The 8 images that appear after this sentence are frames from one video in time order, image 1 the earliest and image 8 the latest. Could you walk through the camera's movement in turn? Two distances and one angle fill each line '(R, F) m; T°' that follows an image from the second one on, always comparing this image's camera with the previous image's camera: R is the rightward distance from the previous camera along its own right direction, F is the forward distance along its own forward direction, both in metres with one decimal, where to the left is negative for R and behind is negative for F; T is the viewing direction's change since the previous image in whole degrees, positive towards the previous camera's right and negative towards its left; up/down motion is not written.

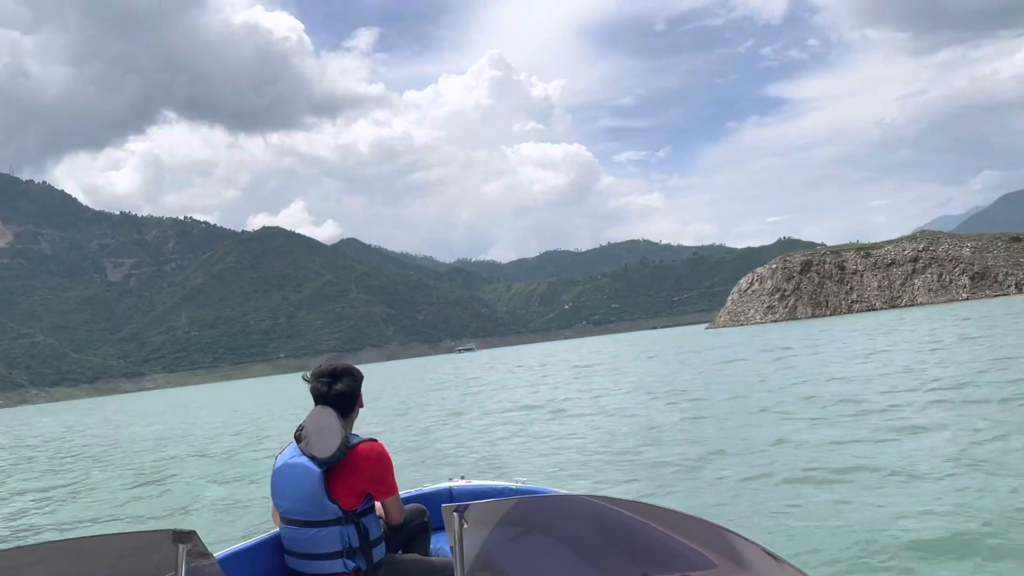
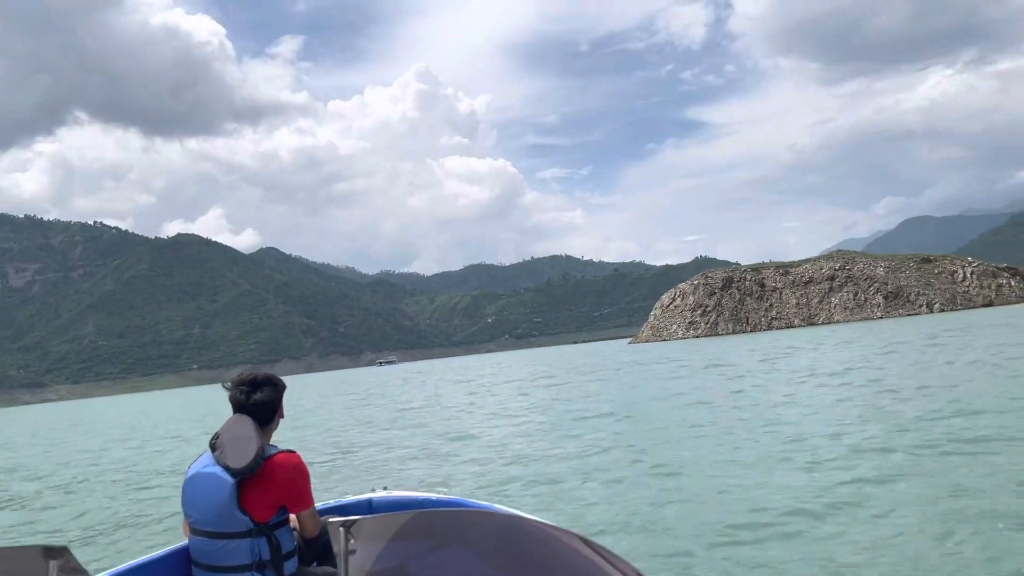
(-0.2, +0.4) m; +5°
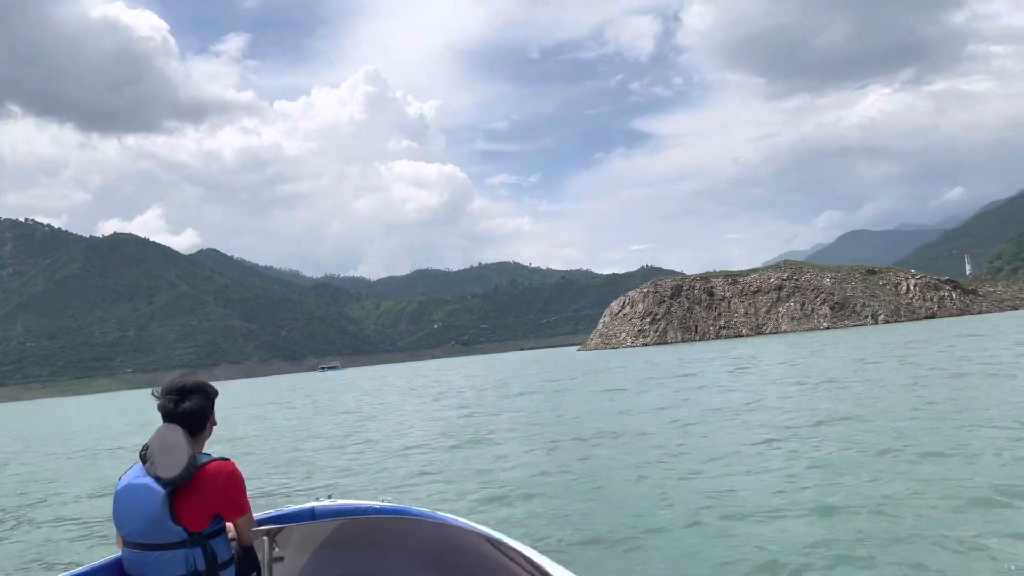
(-0.2, +0.6) m; +4°
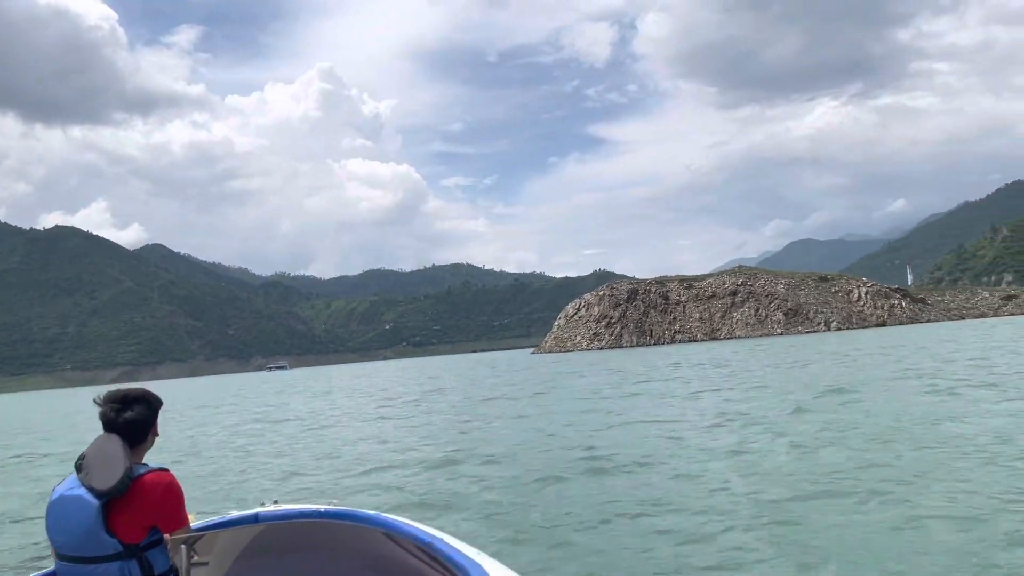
(-0.4, +0.1) m; +3°
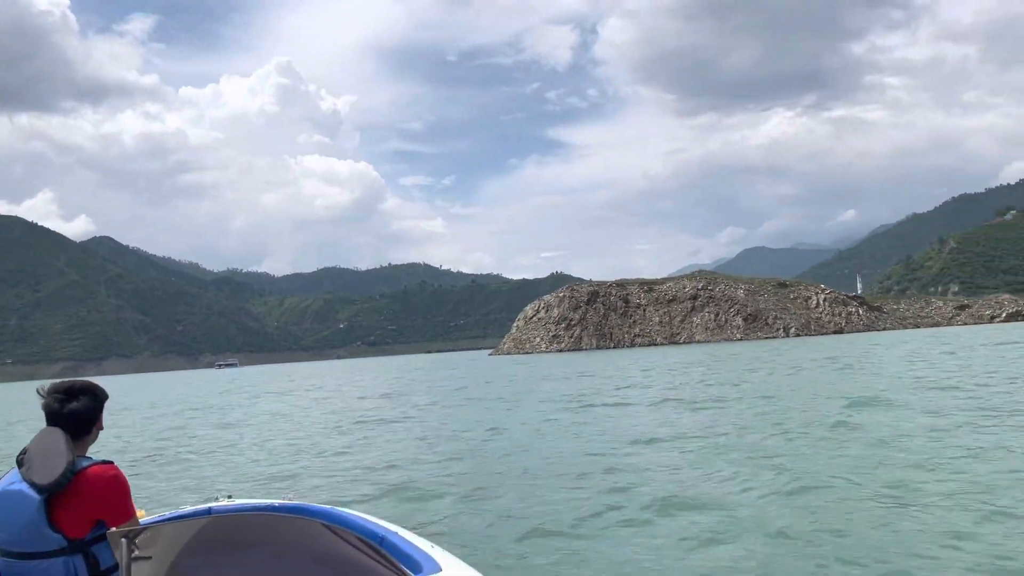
(-0.3, +0.3) m; +3°
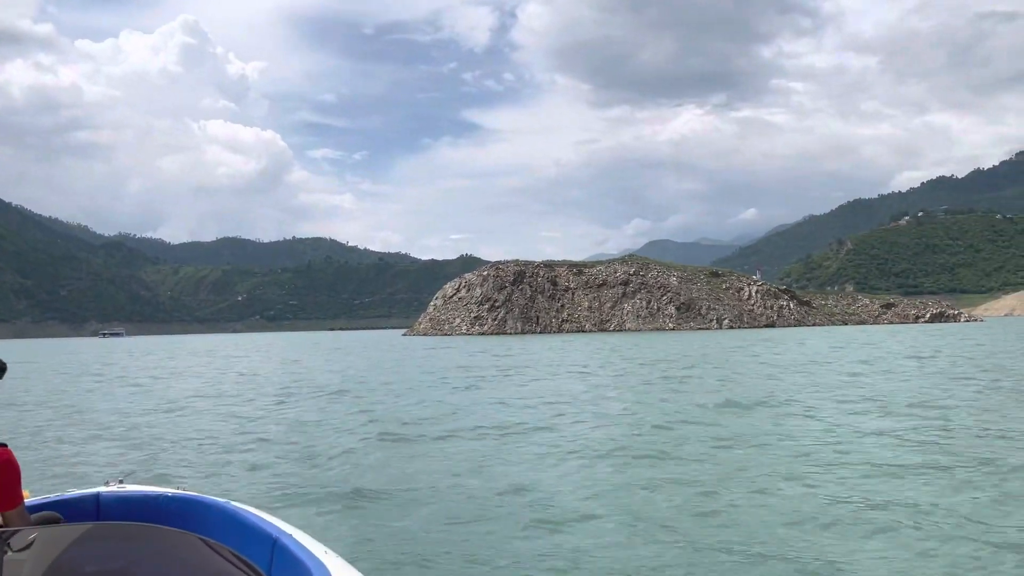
(-1.5, +0.6) m; +7°
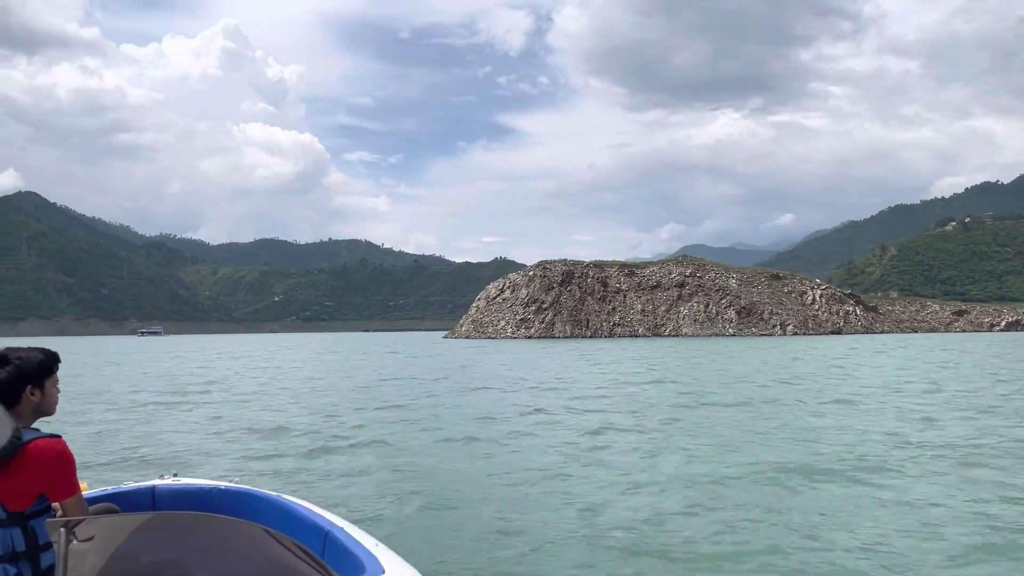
(-1.3, +0.1) m; -2°
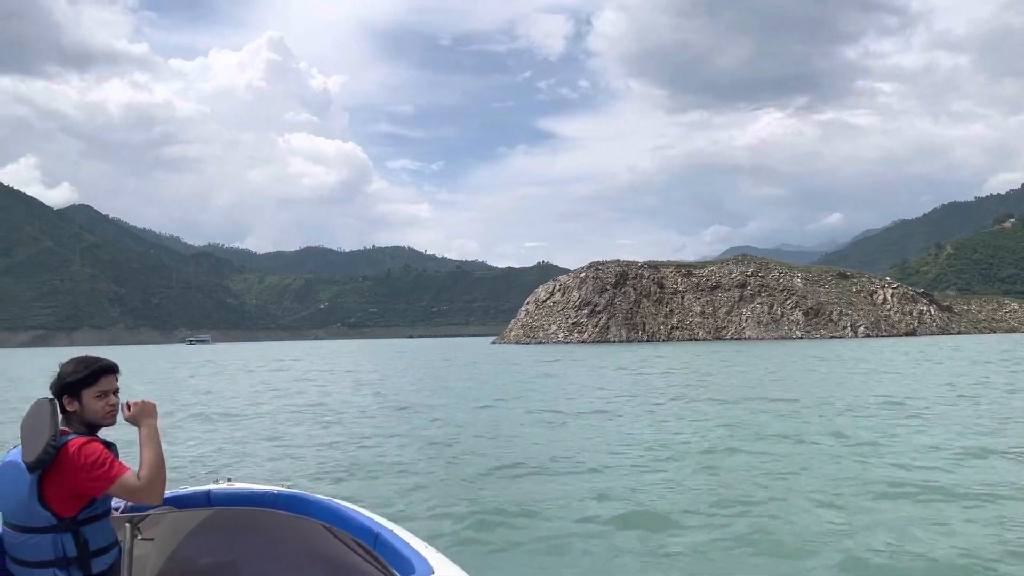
(-0.5, +0.6) m; -3°
